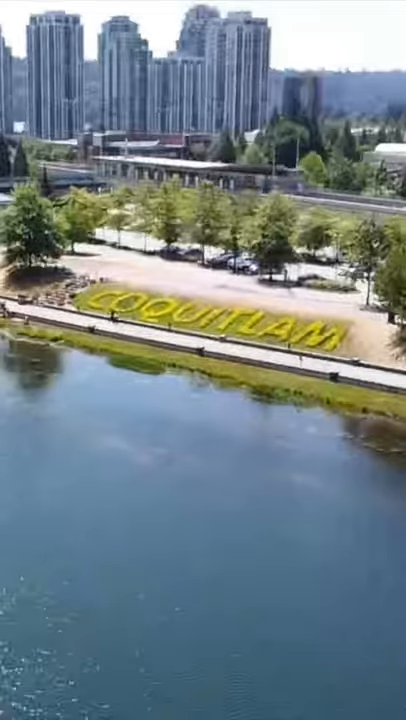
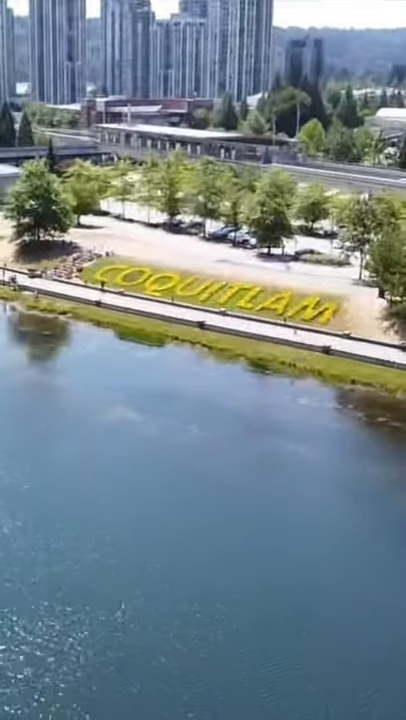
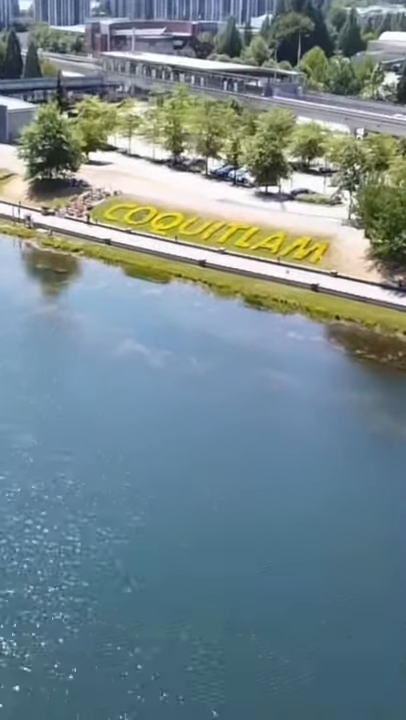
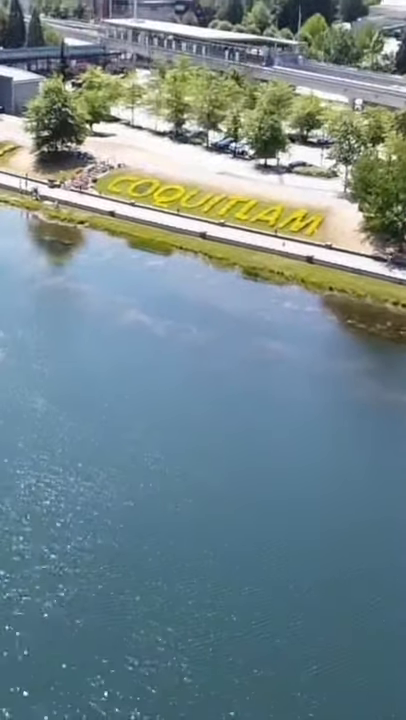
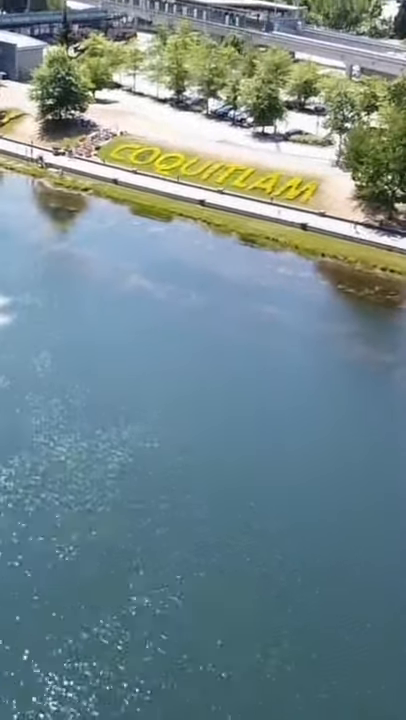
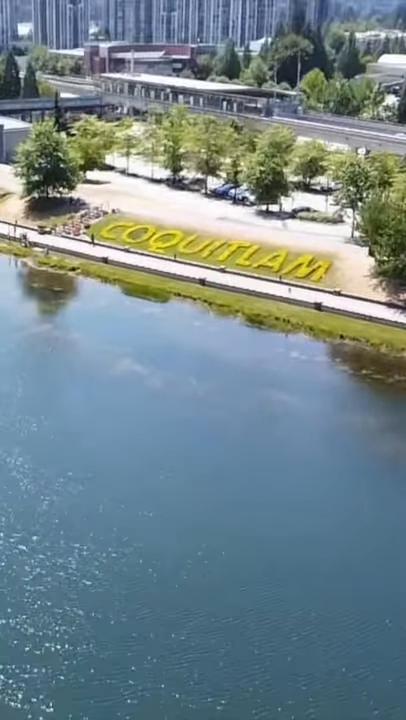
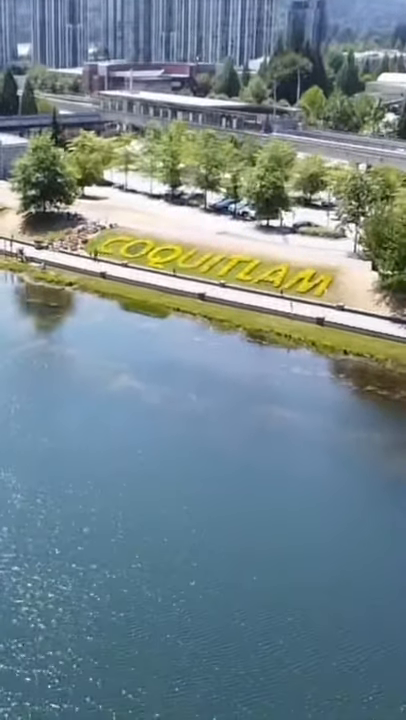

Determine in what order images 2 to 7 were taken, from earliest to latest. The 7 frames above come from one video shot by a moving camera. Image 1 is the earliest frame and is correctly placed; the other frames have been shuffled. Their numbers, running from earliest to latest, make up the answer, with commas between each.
2, 7, 6, 3, 4, 5
